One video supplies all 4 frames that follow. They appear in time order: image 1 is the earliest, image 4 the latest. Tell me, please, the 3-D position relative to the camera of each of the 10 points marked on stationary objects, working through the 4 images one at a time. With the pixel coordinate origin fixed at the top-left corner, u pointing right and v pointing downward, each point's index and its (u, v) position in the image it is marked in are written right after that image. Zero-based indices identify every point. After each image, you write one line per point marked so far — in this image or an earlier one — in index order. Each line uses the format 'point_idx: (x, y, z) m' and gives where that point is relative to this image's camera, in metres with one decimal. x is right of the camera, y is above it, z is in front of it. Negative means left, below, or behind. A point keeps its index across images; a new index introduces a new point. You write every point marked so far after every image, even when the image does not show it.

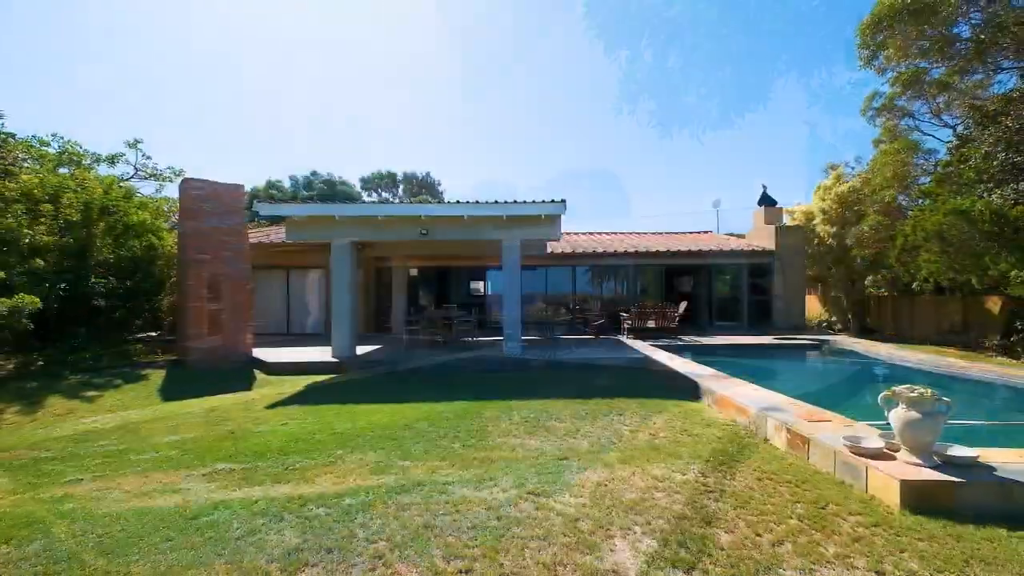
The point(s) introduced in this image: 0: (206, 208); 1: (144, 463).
0: (-4.4, +1.1, +11.3) m
1: (-2.3, -1.1, +4.9) m
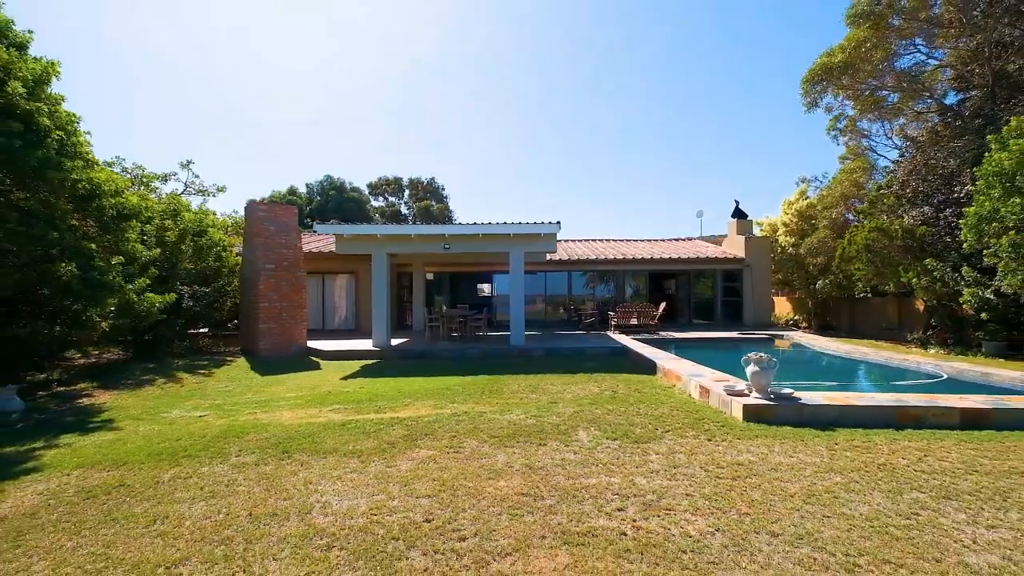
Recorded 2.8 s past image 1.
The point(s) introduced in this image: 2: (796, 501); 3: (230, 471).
0: (-4.3, +1.1, +14.1) m
1: (-2.2, -1.1, +7.6) m
2: (+1.4, -1.0, +3.9) m
3: (-1.7, -1.1, +4.7) m
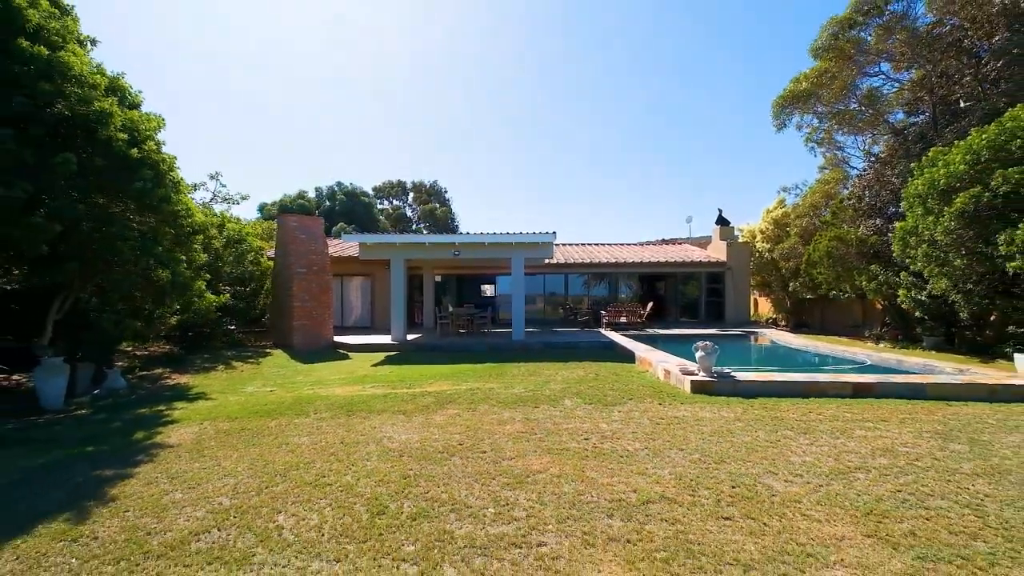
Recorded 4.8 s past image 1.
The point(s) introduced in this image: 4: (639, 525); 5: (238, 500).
0: (-4.3, +1.1, +16.0) m
1: (-2.2, -1.2, +9.6) m
2: (+1.4, -1.1, +5.8) m
3: (-1.7, -1.1, +6.7) m
4: (+0.6, -1.1, +3.6) m
5: (-1.4, -1.1, +4.1) m
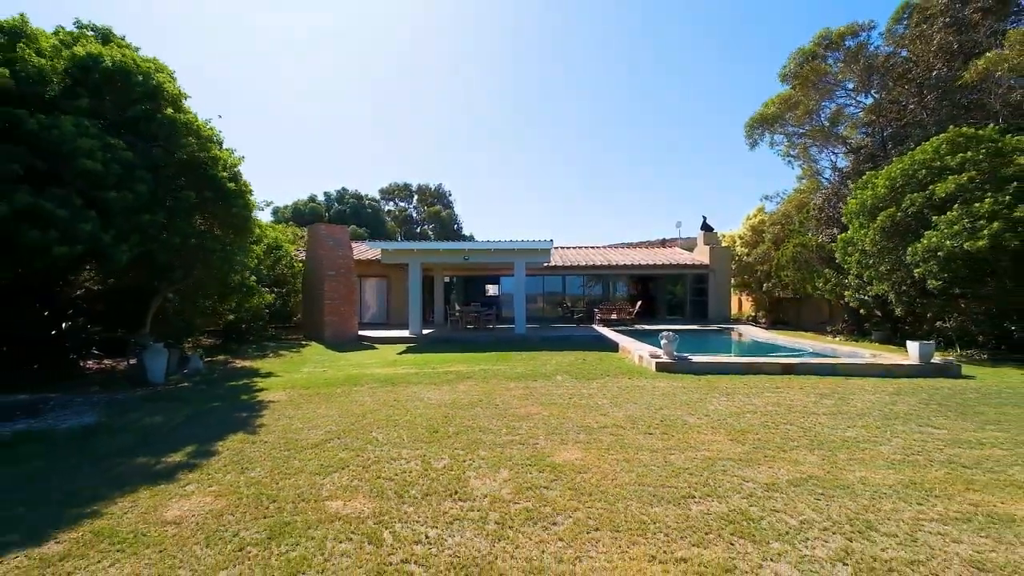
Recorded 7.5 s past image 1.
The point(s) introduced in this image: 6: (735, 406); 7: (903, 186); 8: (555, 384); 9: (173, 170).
0: (-4.2, +1.1, +18.3) m
1: (-2.1, -1.2, +11.8) m
2: (+1.5, -1.1, +8.1) m
3: (-1.6, -1.1, +8.9) m
4: (+0.6, -1.1, +5.8) m
5: (-1.4, -1.1, +6.4) m
6: (+2.0, -1.1, +7.3) m
7: (+6.1, +1.6, +12.3) m
8: (+0.5, -1.1, +9.2) m
9: (-3.8, +1.3, +8.8) m
